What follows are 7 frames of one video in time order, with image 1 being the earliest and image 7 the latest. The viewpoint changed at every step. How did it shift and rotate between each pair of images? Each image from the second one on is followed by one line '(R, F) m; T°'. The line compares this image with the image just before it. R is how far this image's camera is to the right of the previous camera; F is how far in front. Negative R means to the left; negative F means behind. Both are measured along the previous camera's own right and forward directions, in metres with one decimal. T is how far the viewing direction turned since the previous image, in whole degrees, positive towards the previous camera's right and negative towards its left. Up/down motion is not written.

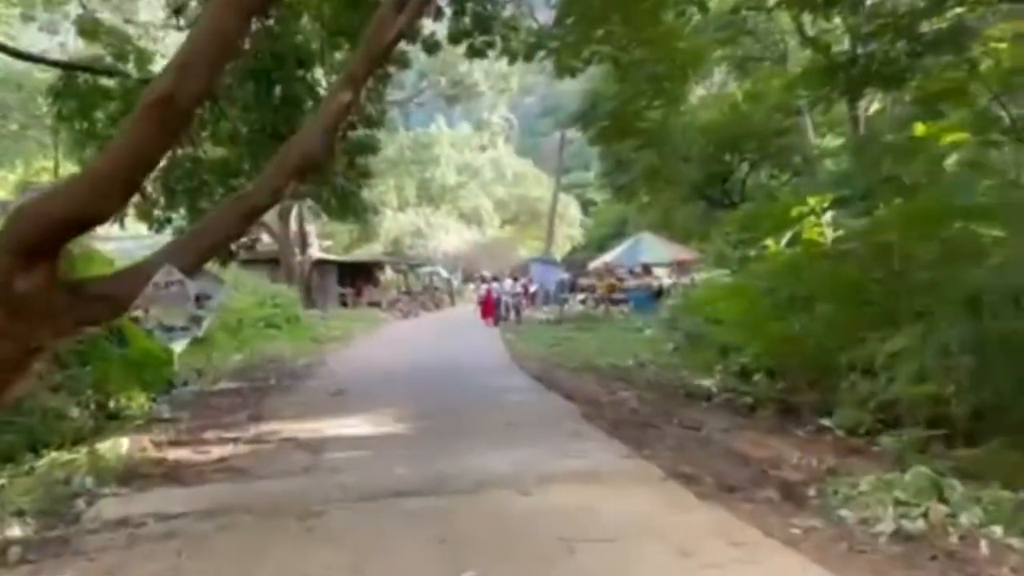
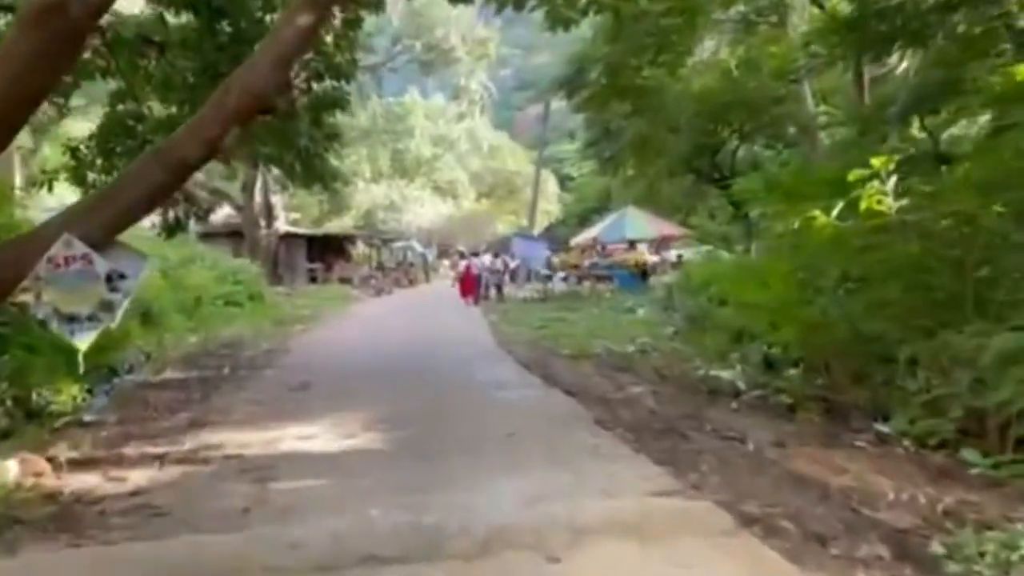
(-0.3, +1.9) m; +2°
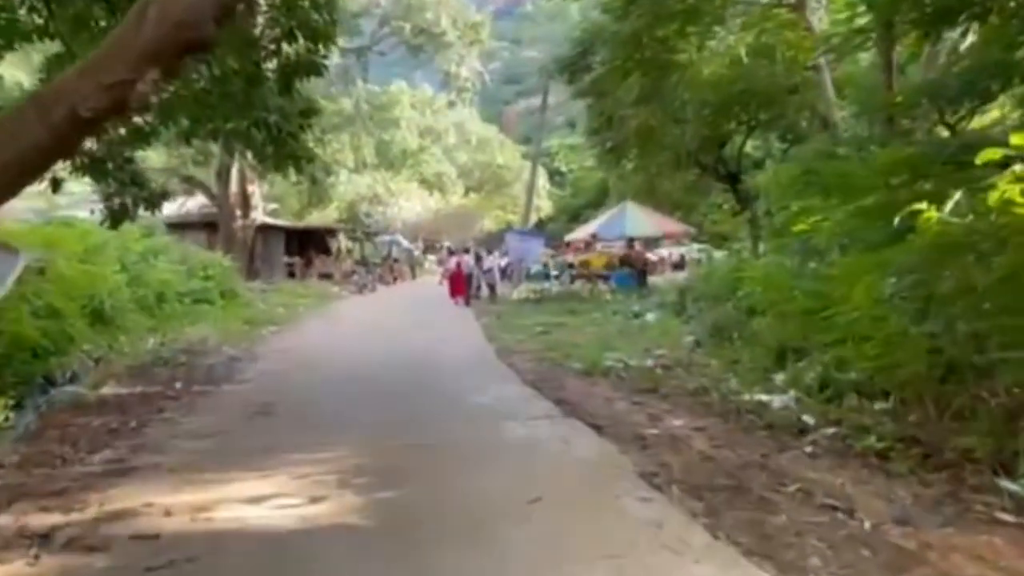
(-0.3, +2.1) m; +1°
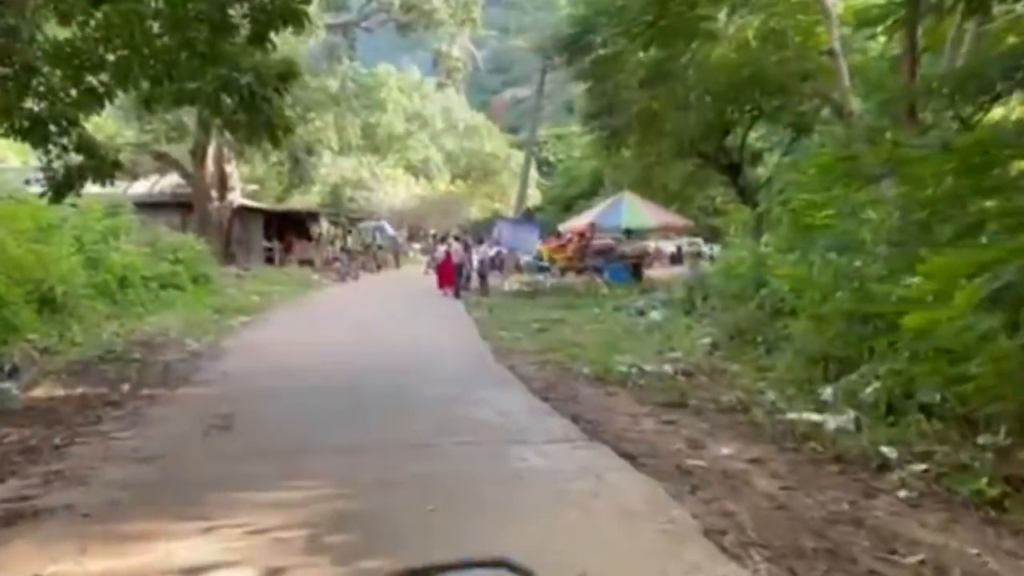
(-0.3, +1.6) m; +1°
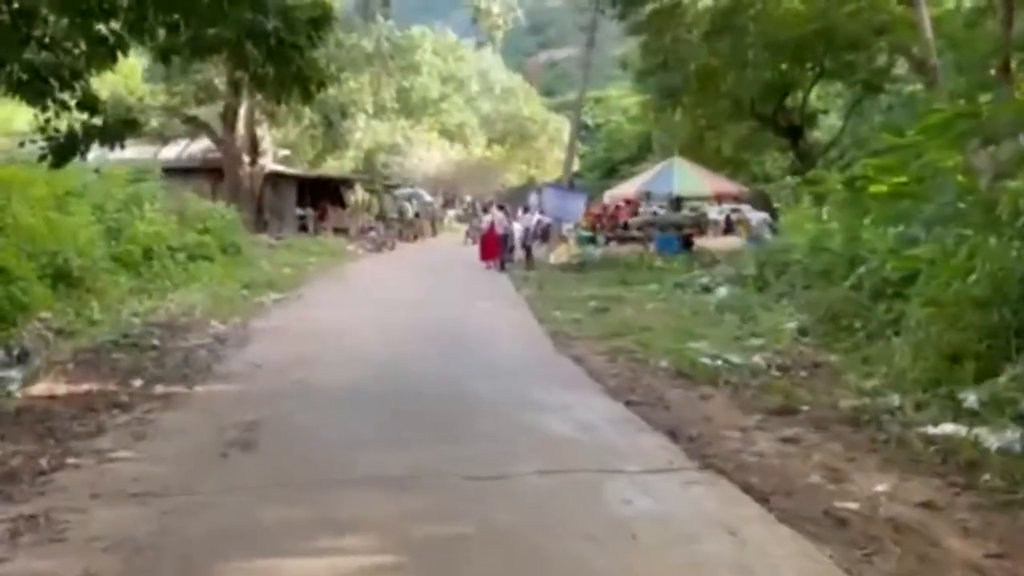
(-0.4, +1.6) m; -2°
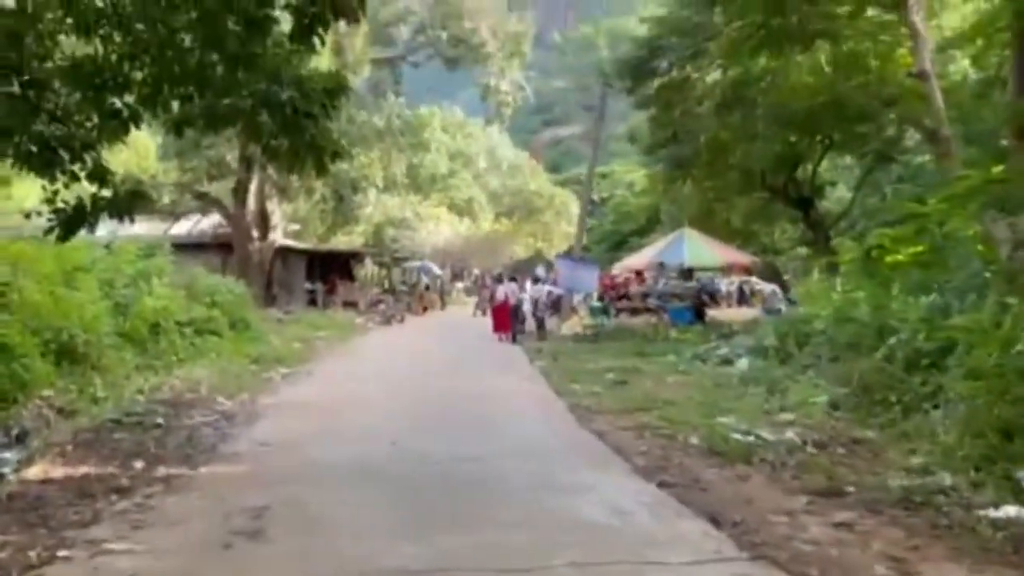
(-0.2, +0.4) m; 0°
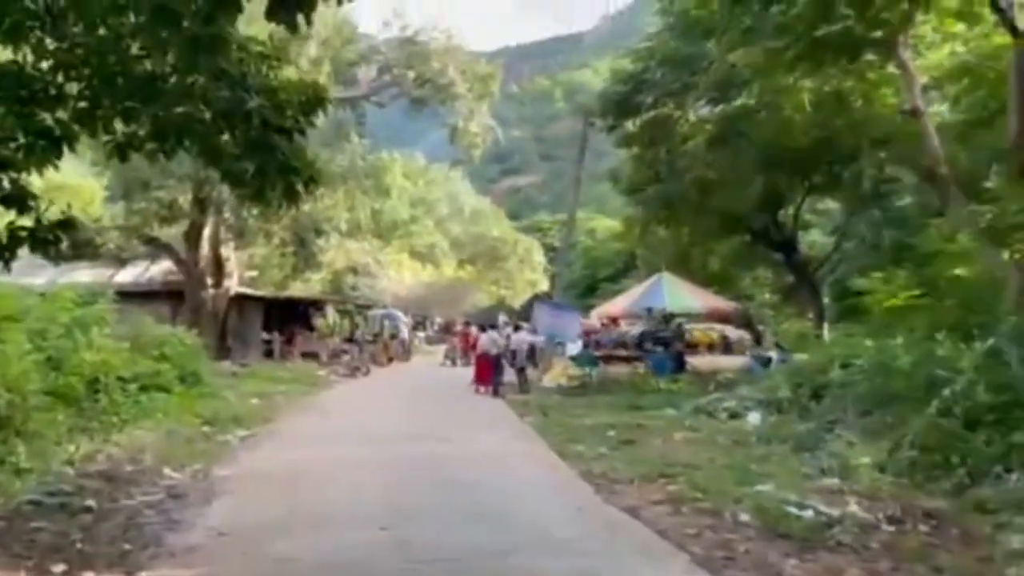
(-0.6, +1.6) m; +3°
